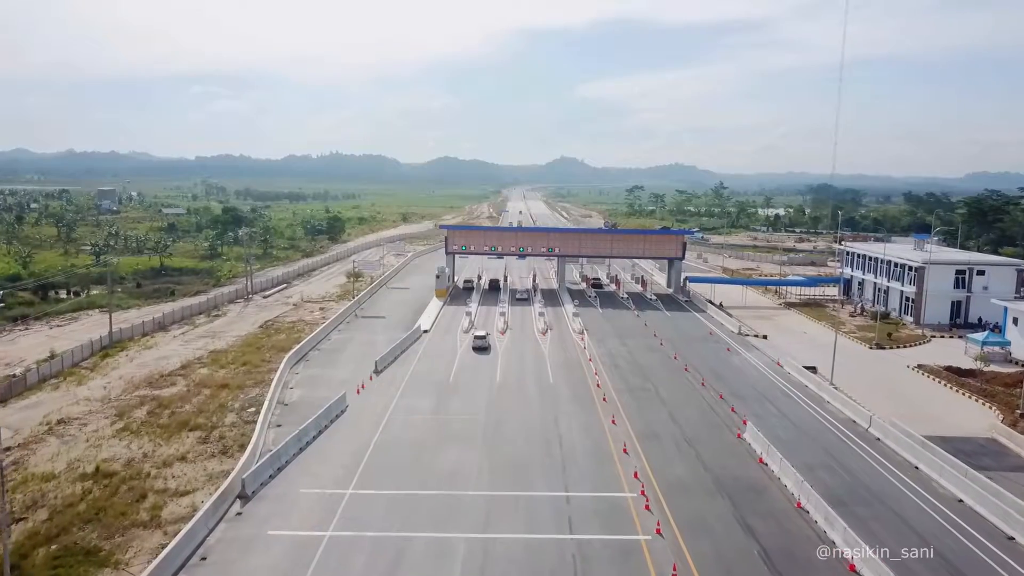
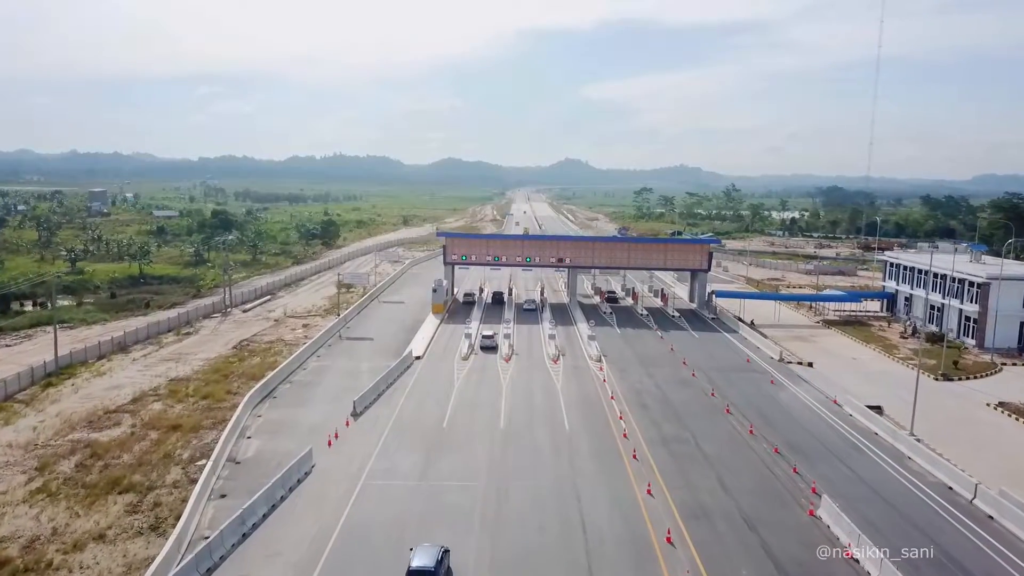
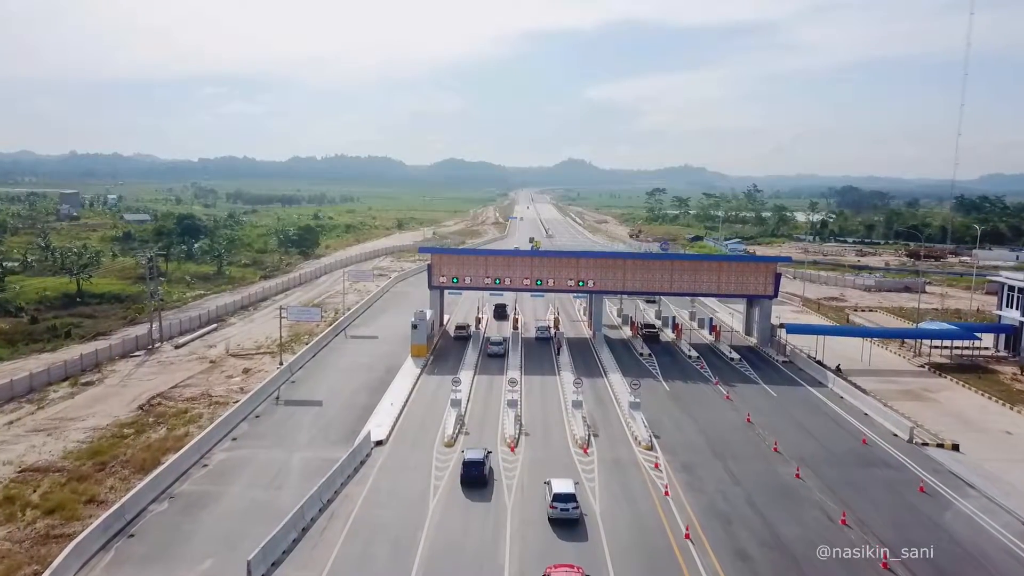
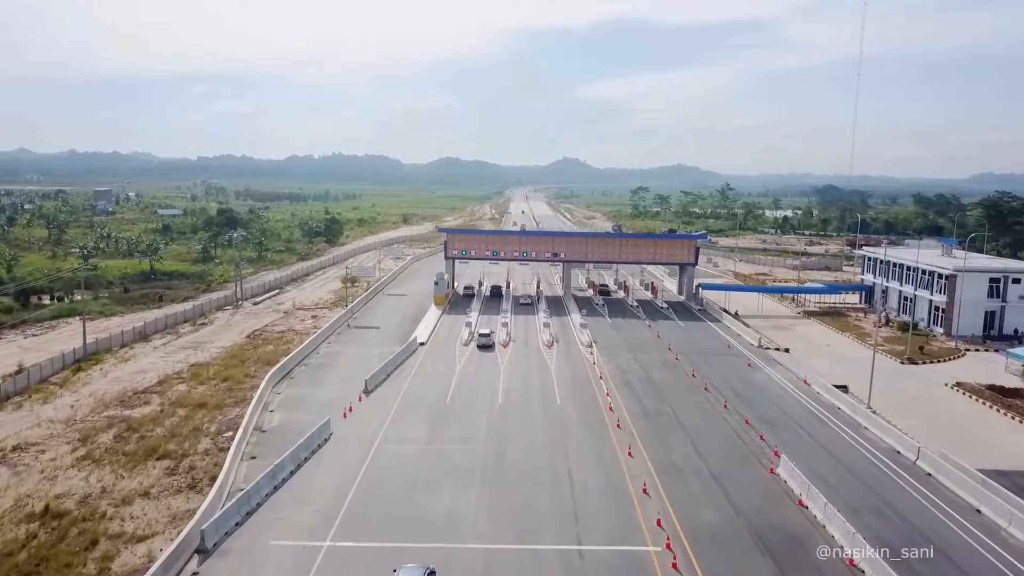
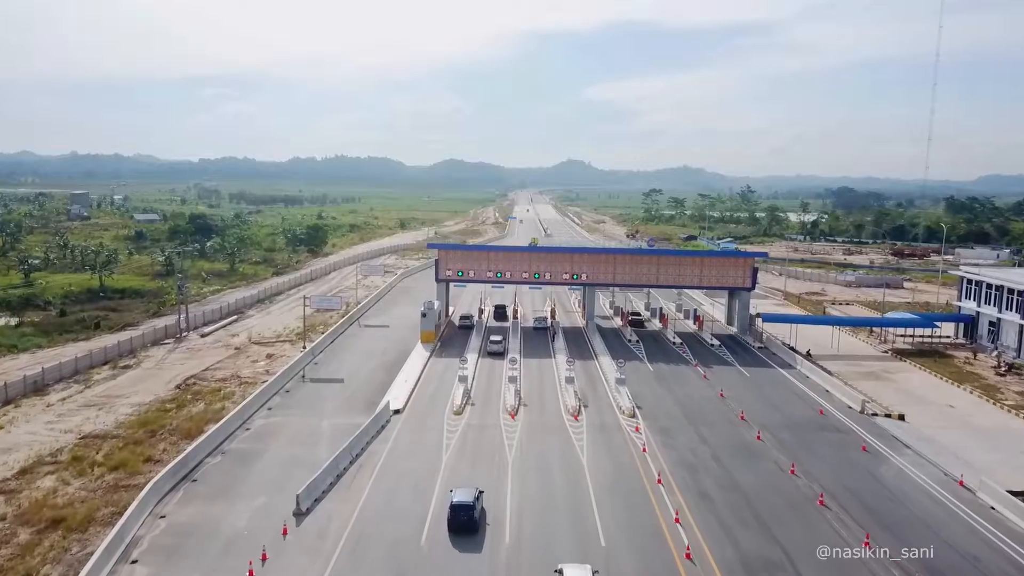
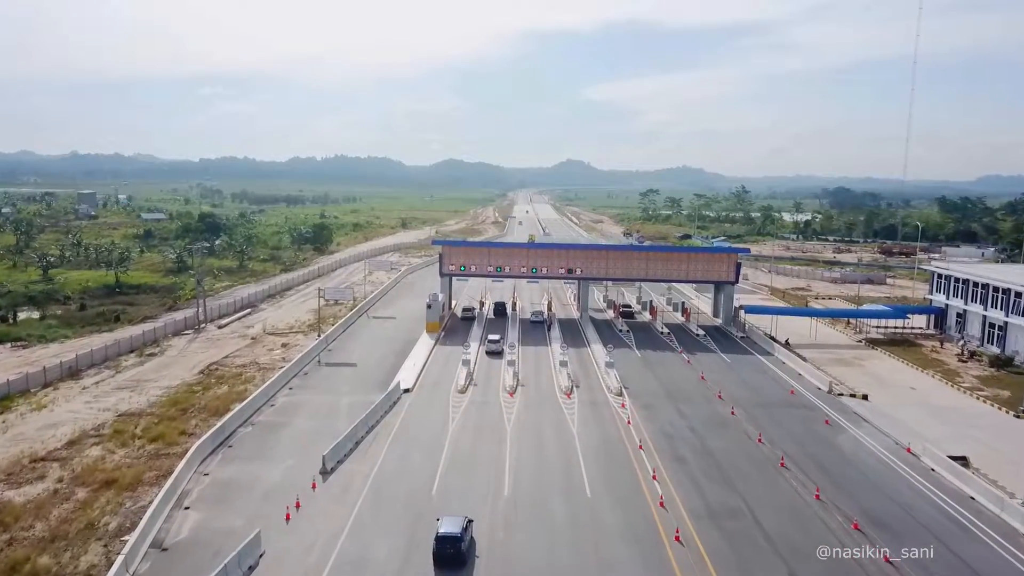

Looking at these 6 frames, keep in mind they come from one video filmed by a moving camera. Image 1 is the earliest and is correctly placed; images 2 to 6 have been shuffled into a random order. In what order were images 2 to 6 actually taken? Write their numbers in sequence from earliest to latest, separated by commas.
4, 2, 6, 5, 3
